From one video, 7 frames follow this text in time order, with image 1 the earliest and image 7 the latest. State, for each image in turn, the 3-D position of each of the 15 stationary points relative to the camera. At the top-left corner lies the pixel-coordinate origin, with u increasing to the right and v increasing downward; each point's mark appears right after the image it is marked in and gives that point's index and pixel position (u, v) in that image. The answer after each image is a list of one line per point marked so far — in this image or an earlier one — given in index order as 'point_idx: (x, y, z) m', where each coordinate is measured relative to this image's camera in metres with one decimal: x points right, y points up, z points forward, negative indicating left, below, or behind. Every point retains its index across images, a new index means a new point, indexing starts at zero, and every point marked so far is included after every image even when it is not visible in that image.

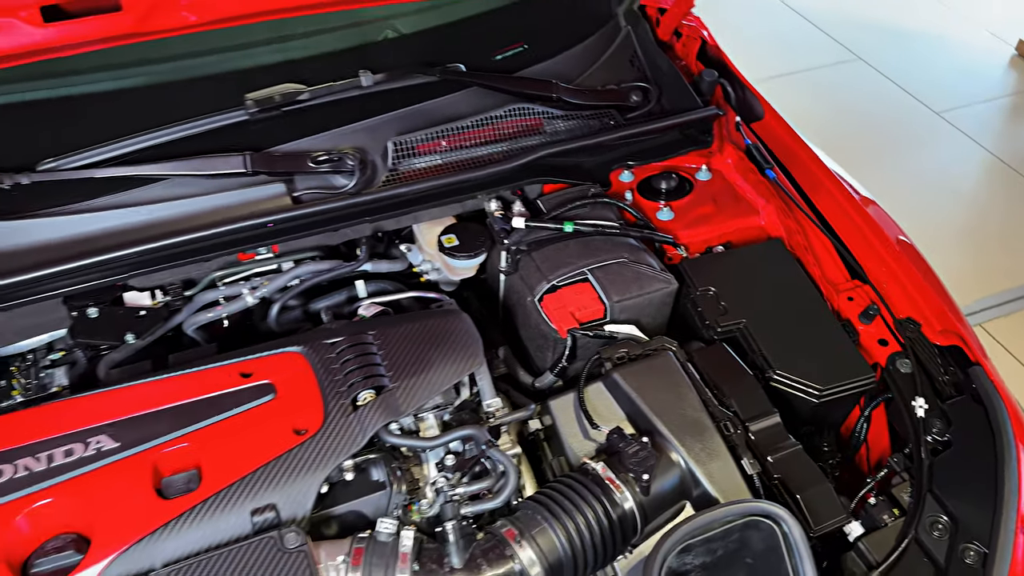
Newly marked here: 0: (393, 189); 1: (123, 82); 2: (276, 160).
0: (-0.2, +0.1, +1.2) m
1: (-0.6, +0.3, +1.3) m
2: (-0.3, +0.2, +1.2) m
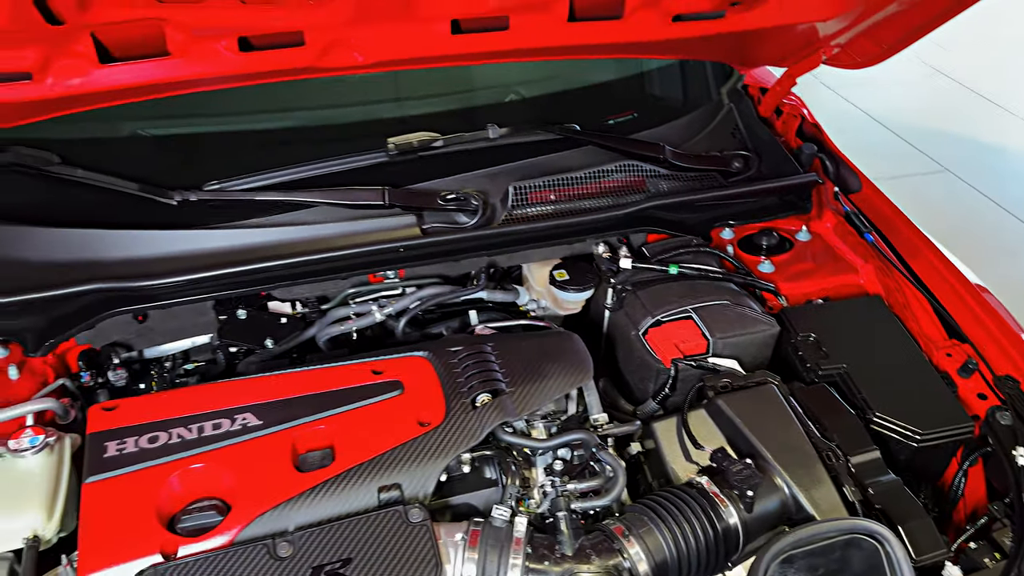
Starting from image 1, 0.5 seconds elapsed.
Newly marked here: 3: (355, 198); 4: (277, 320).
0: (0.0, +0.1, +1.3) m
1: (-0.4, +0.3, +1.5) m
2: (-0.2, +0.2, +1.4) m
3: (-0.3, +0.2, +1.4) m
4: (-0.4, -0.1, +1.4) m
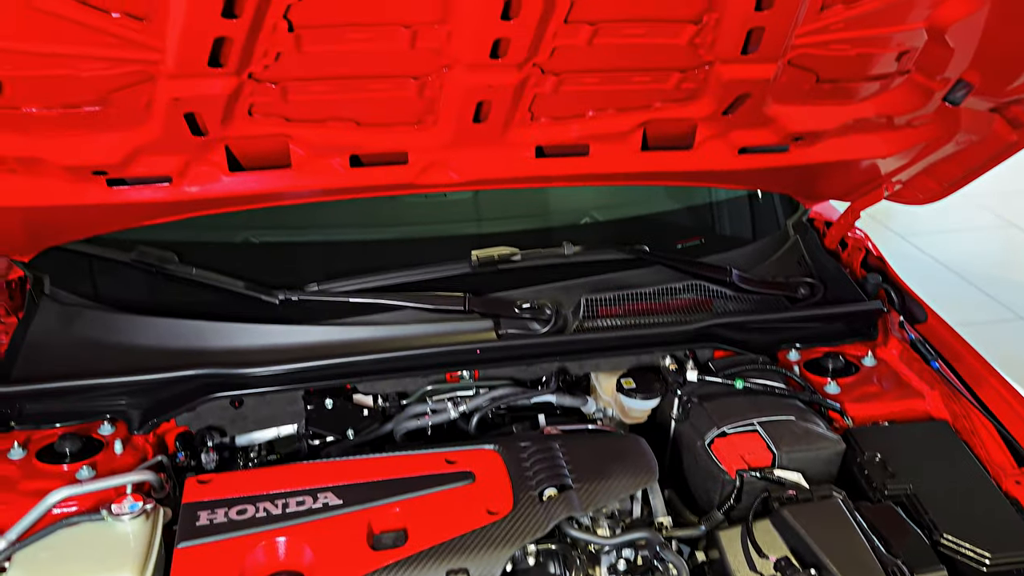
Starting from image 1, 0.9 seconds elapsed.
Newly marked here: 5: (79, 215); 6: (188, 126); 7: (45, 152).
0: (+0.1, -0.1, +1.4) m
1: (-0.3, +0.1, +1.6) m
2: (0.0, 0.0, +1.5) m
3: (-0.1, 0.0, +1.5) m
4: (-0.3, -0.2, +1.4) m
5: (-0.7, +0.1, +1.3) m
6: (-0.4, +0.2, +1.1) m
7: (-0.6, +0.2, +1.1) m
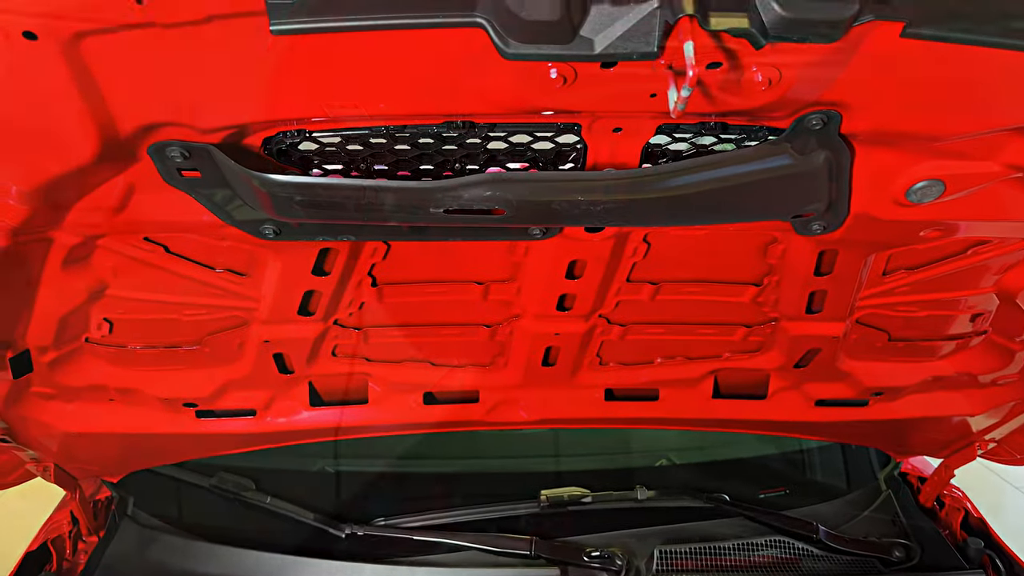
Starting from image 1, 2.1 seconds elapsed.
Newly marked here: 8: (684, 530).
0: (+0.2, -0.5, +1.4) m
1: (-0.1, -0.3, +1.6) m
2: (+0.1, -0.4, +1.4) m
3: (0.0, -0.4, +1.4) m
4: (-0.2, -0.6, +1.4) m
5: (-0.6, -0.3, +1.4) m
6: (-0.3, -0.1, +1.2) m
7: (-0.5, -0.1, +1.2) m
8: (+0.3, -0.4, +1.5) m
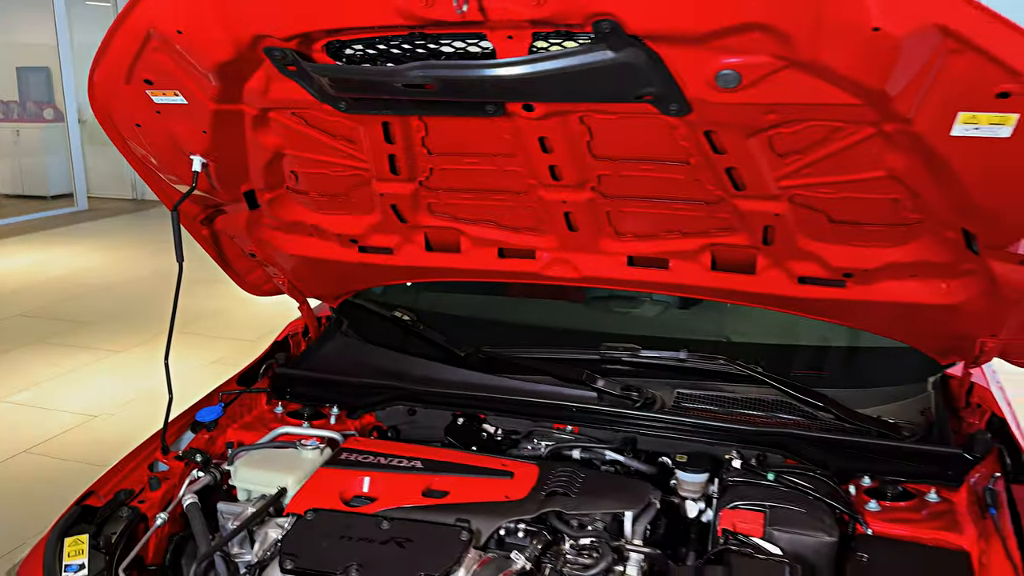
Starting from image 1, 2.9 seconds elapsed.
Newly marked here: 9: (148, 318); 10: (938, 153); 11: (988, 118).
0: (0.0, -0.4, +1.6) m
1: (-0.4, -0.3, +1.8) m
2: (-0.2, -0.4, +1.6) m
3: (-0.3, -0.4, +1.7) m
4: (-0.4, -0.6, +1.6) m
5: (-0.8, -0.2, +1.5) m
6: (-0.6, -0.1, +1.4) m
7: (-0.8, -0.1, +1.4) m
8: (0.0, -0.4, +1.7) m
9: (-2.3, -0.2, +5.3) m
10: (+0.5, +0.2, +1.1) m
11: (+0.6, +0.2, +1.0) m
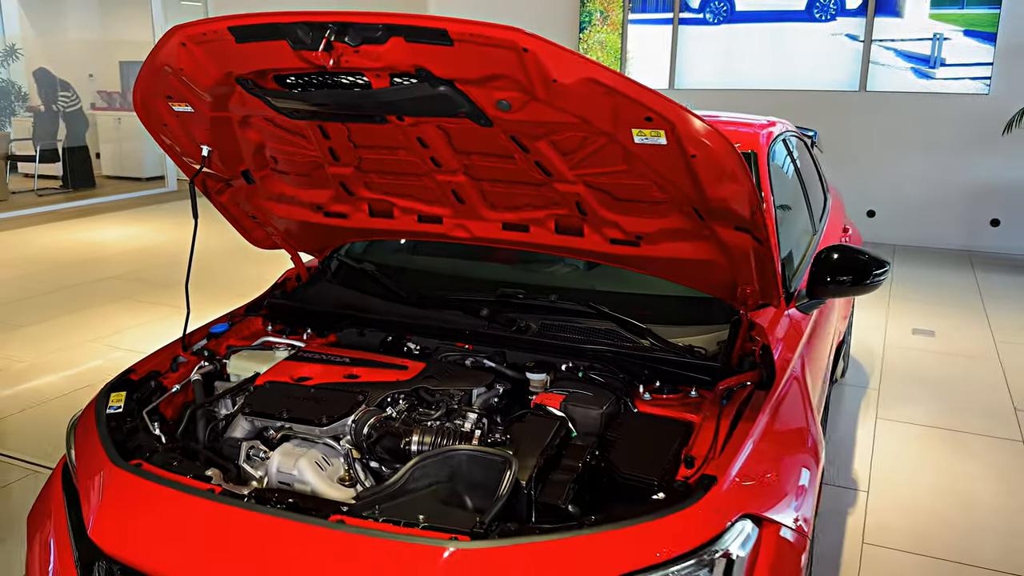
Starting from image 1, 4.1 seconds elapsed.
0: (-0.3, -0.3, +2.3) m
1: (-0.6, -0.2, +2.5) m
2: (-0.4, -0.3, +2.3) m
3: (-0.5, -0.3, +2.4) m
4: (-0.7, -0.4, +2.3) m
5: (-1.1, -0.1, +2.3) m
6: (-0.9, +0.1, +2.1) m
7: (-1.1, +0.1, +2.2) m
8: (-0.2, -0.2, +2.4) m
9: (-2.2, 0.0, +6.2) m
10: (+0.3, +0.3, +1.7) m
11: (+0.3, +0.3, +1.6) m
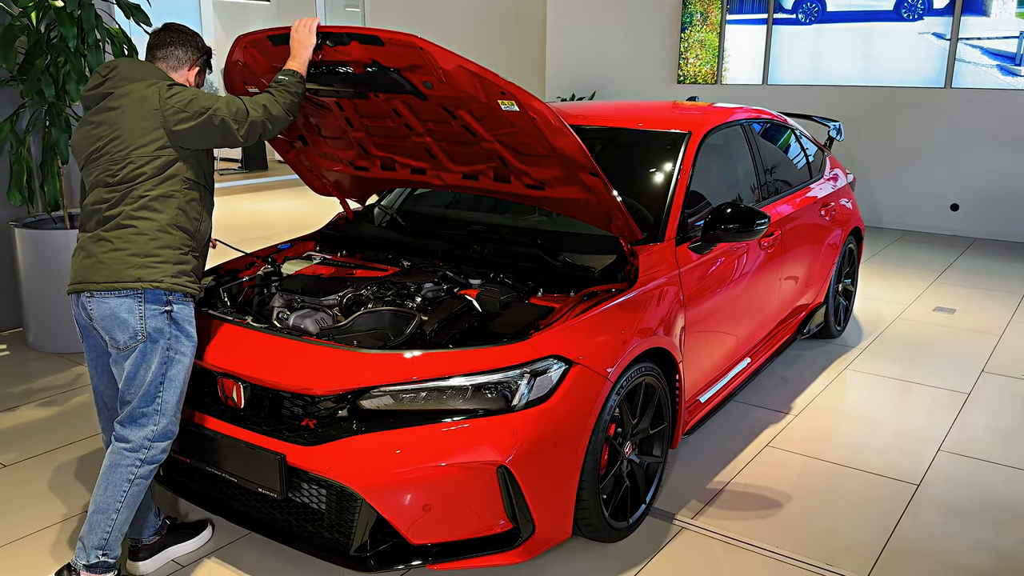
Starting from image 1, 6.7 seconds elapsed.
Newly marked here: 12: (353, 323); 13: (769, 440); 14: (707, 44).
0: (-0.5, 0.0, +3.3) m
1: (-0.7, +0.1, +3.6) m
2: (-0.6, 0.0, +3.4) m
3: (-0.7, 0.0, +3.4) m
4: (-0.9, -0.1, +3.4) m
5: (-1.2, +0.3, +3.4) m
6: (-1.0, +0.4, +3.3) m
7: (-1.2, +0.4, +3.3) m
8: (-0.4, 0.0, +3.4) m
9: (-1.6, +0.4, +7.5) m
10: (0.0, +0.5, +2.6) m
11: (0.0, +0.5, +2.5) m
12: (-0.5, -0.1, +2.7) m
13: (+1.1, -0.7, +3.7) m
14: (+2.2, +2.8, +9.5) m
